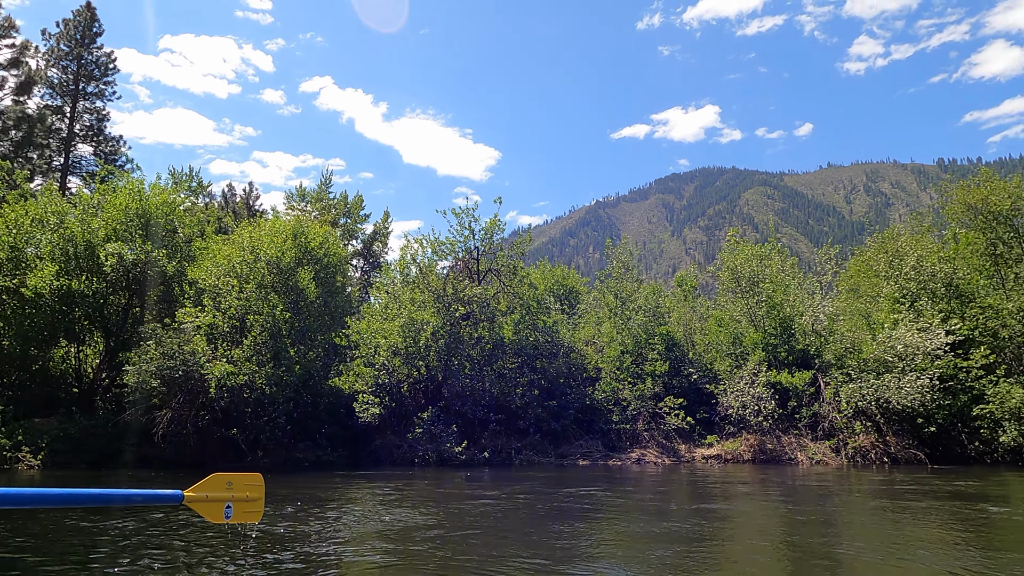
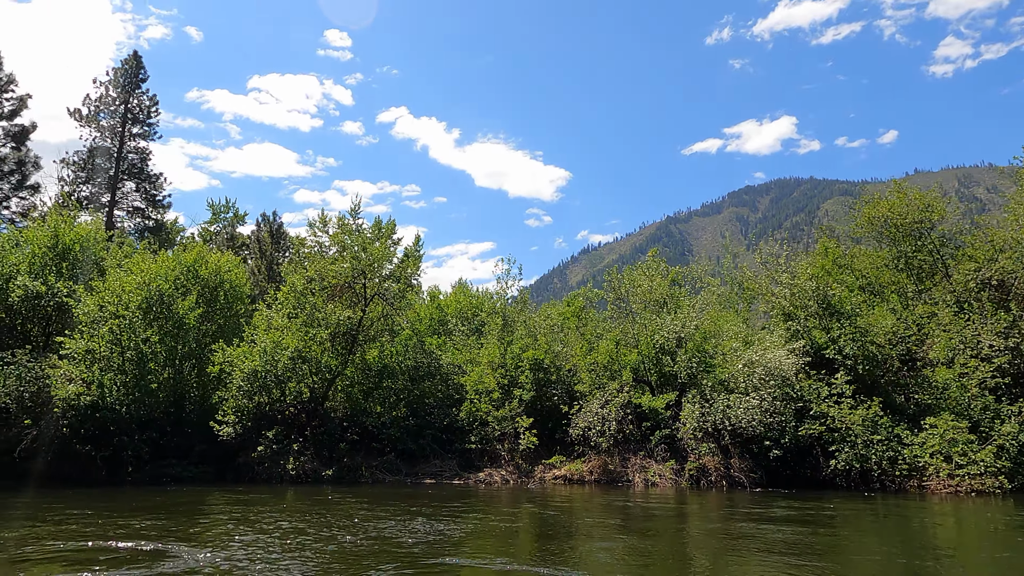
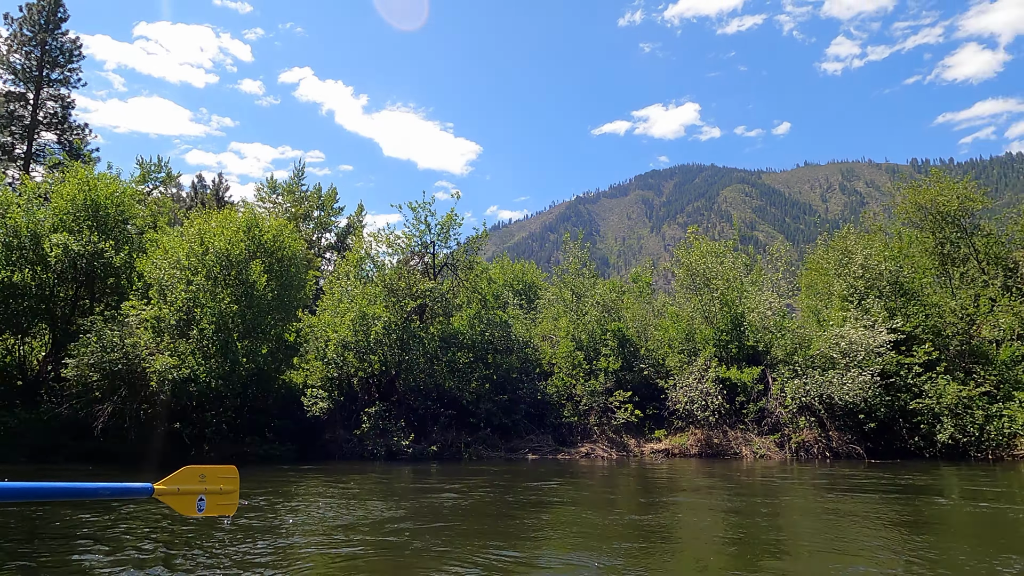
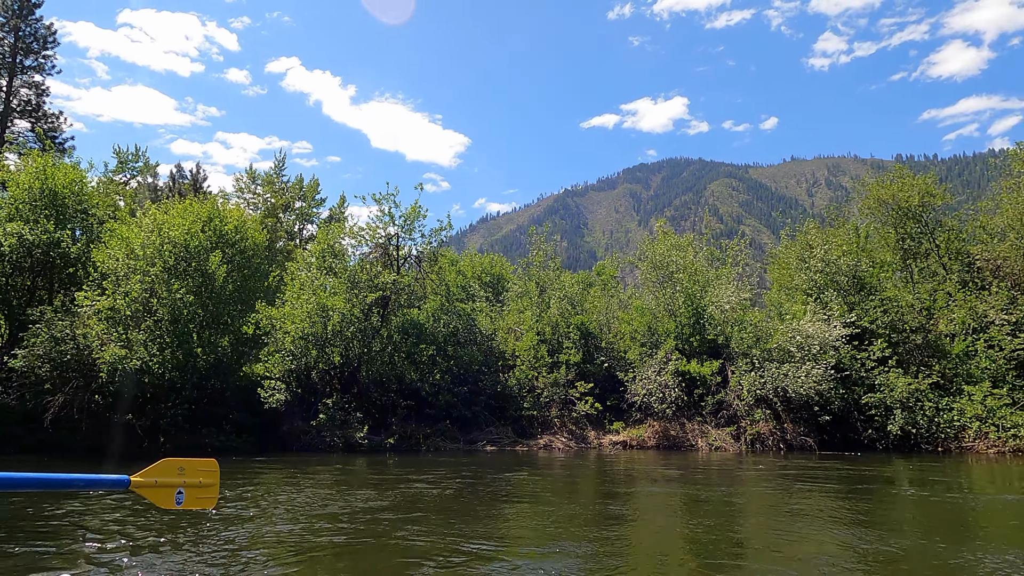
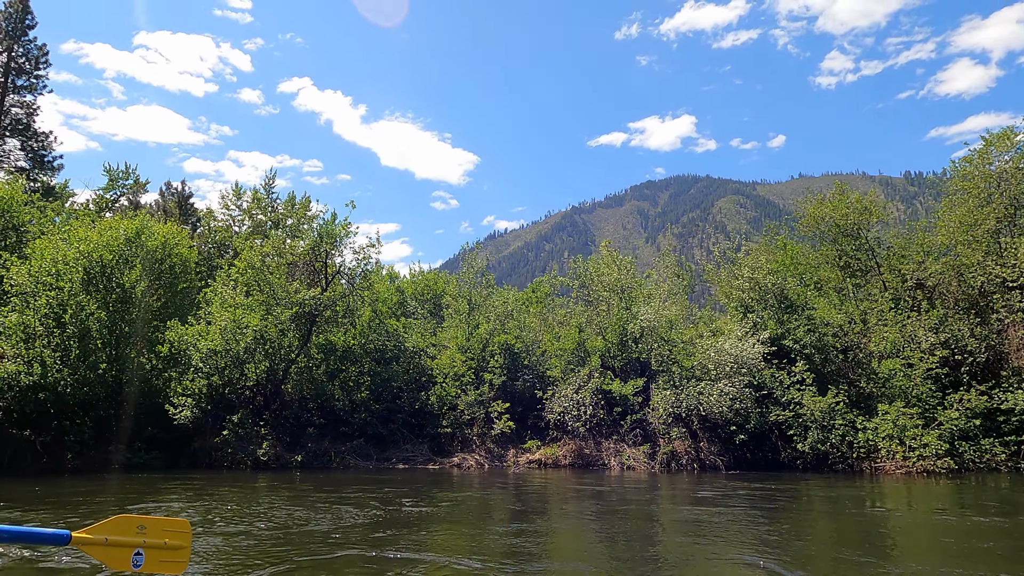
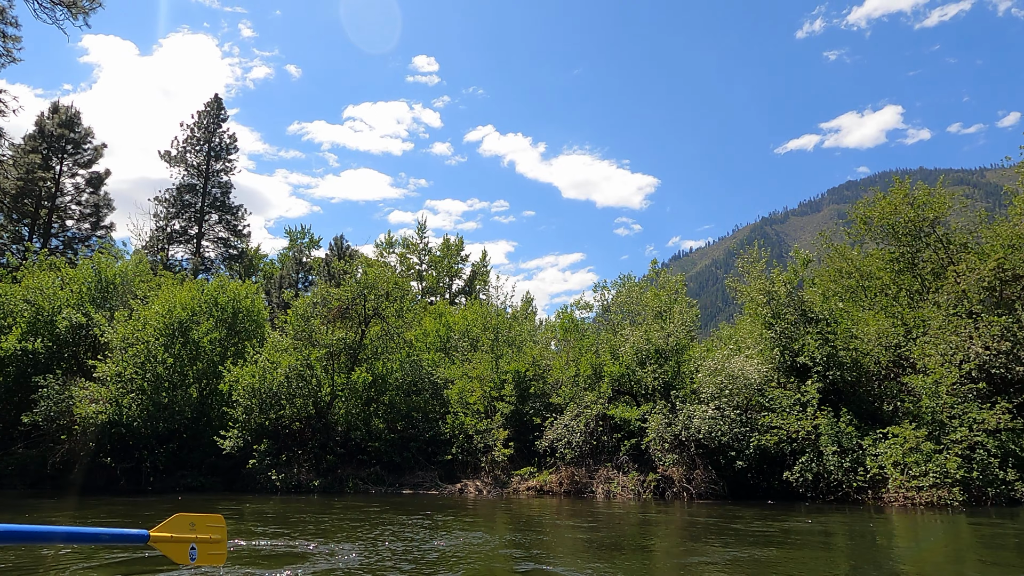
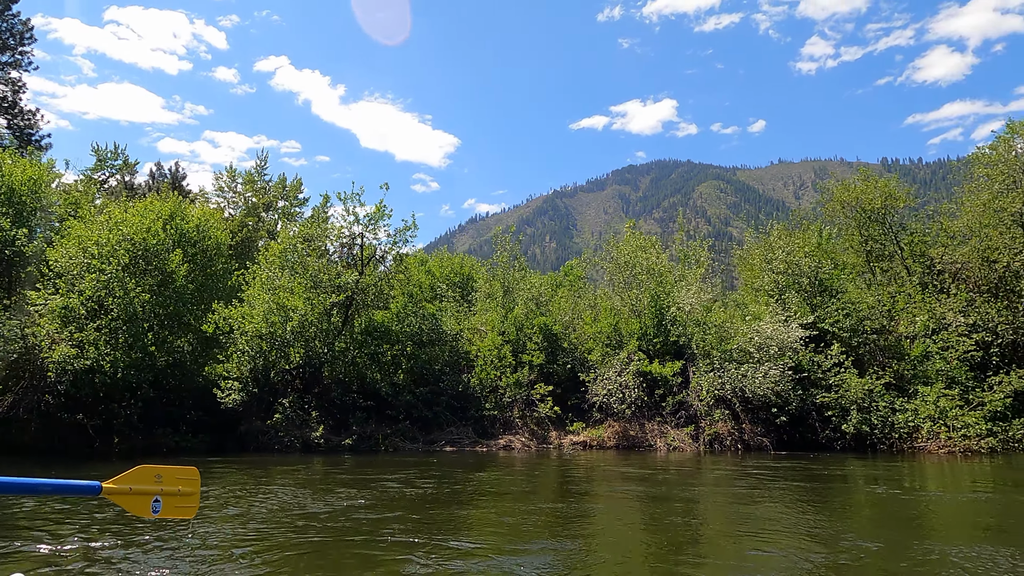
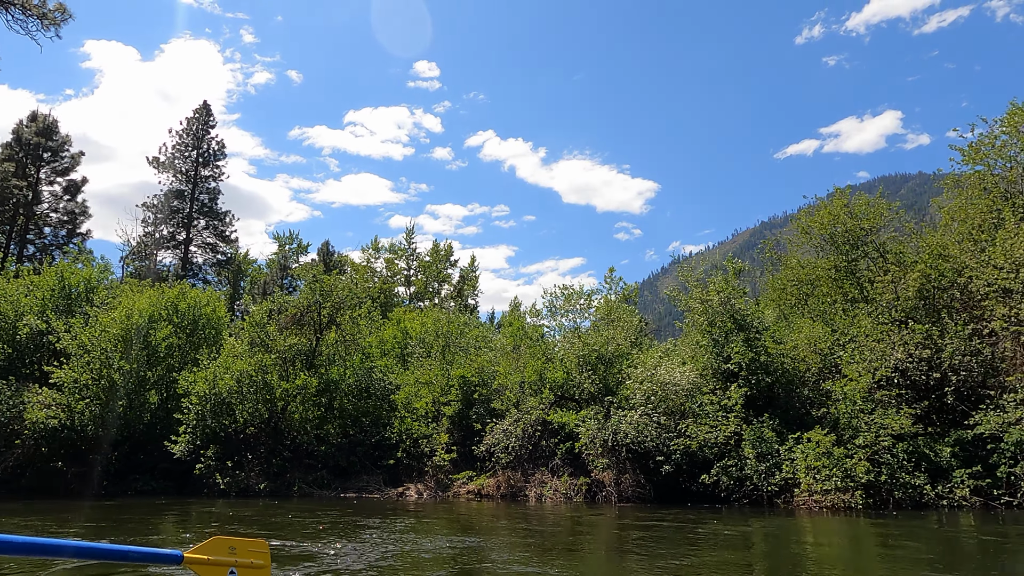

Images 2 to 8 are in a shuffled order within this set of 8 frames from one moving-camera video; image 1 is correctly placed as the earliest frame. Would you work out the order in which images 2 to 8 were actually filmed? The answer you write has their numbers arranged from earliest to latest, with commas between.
3, 4, 7, 5, 2, 6, 8
